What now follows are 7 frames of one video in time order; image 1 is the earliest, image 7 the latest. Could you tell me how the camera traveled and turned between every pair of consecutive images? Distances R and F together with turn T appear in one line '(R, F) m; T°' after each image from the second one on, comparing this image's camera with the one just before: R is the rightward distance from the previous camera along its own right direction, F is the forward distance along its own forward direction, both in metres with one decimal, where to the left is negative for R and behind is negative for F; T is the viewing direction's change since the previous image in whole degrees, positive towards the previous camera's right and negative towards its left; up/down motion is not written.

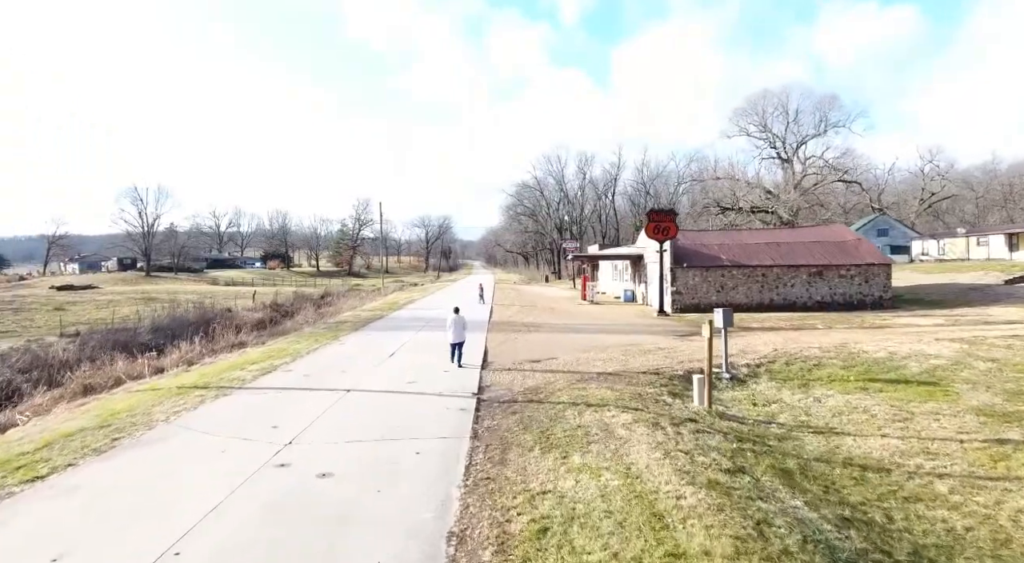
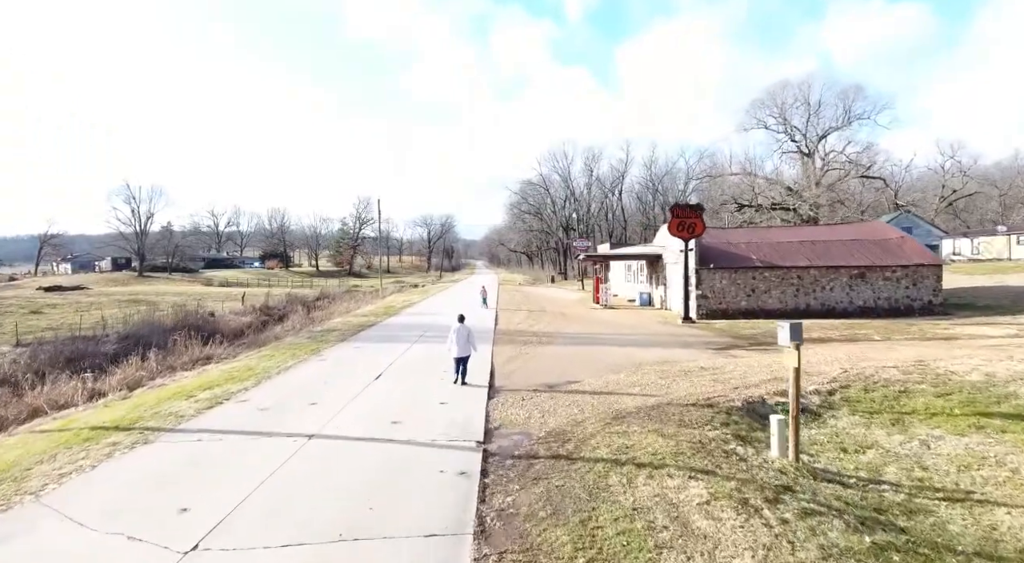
(-0.2, +2.8) m; 0°
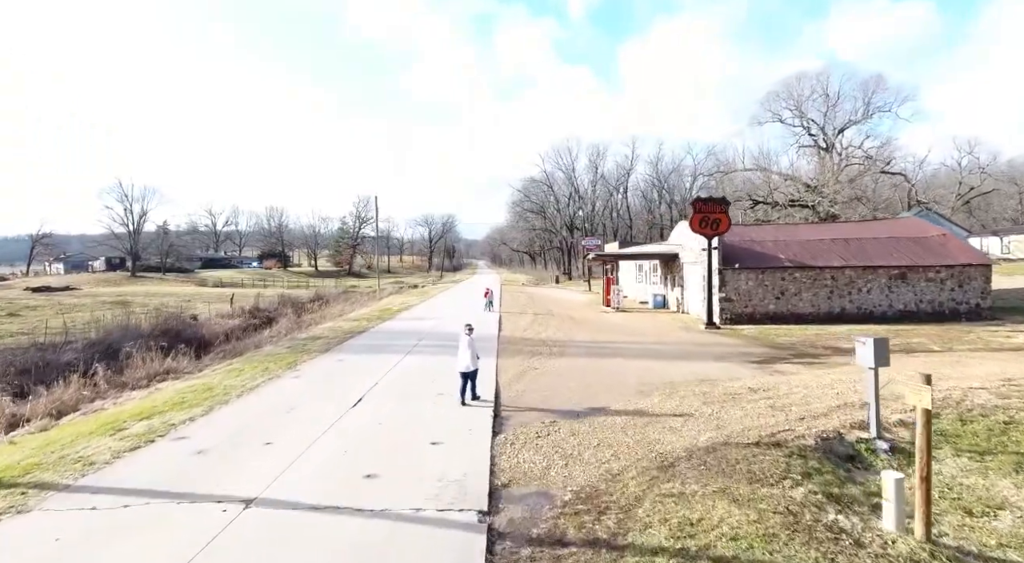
(-0.1, +2.3) m; 0°
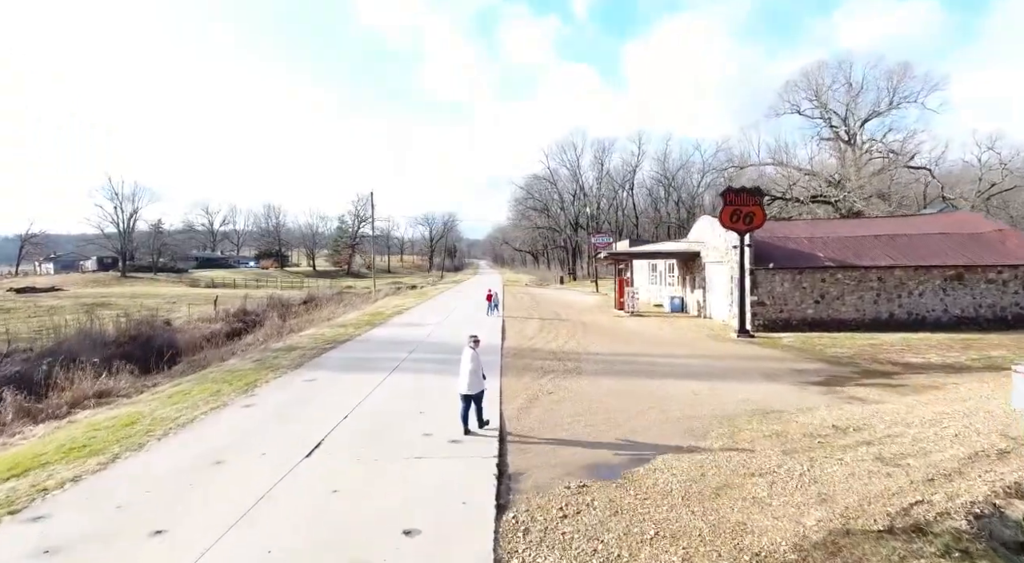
(-0.1, +2.7) m; 0°
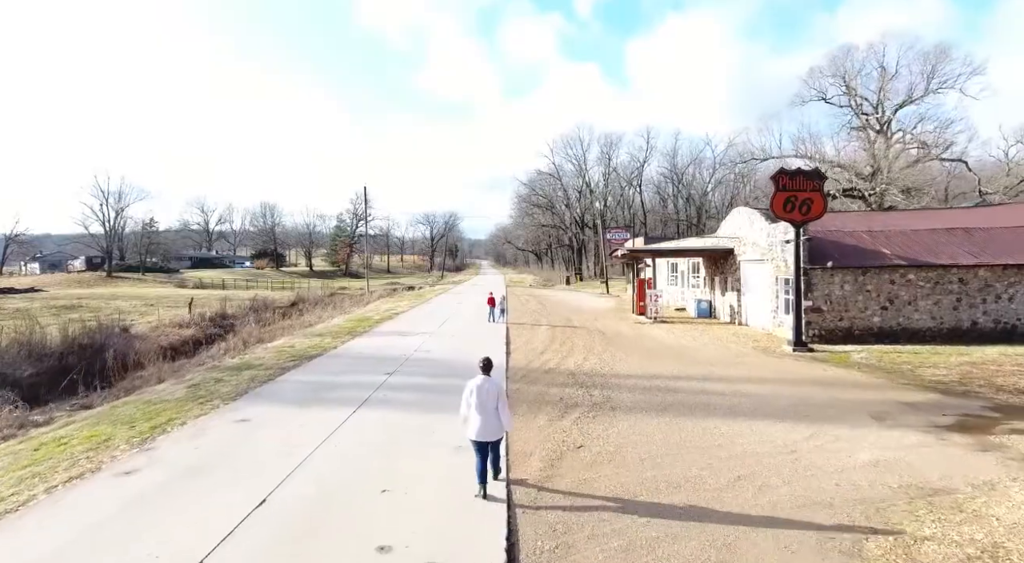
(-0.1, +3.4) m; 0°
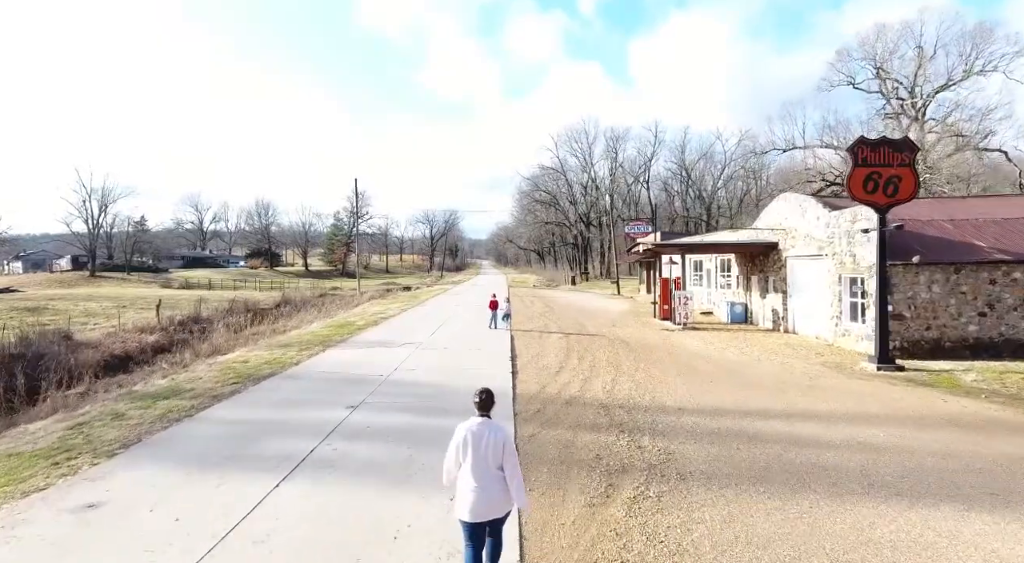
(-0.1, +3.4) m; 0°
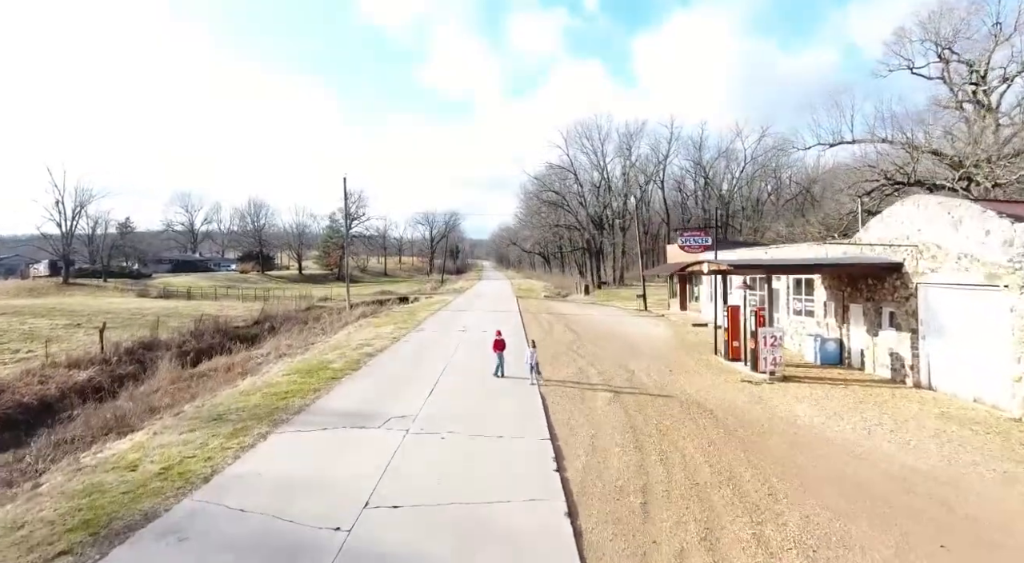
(-0.6, +5.2) m; 0°
